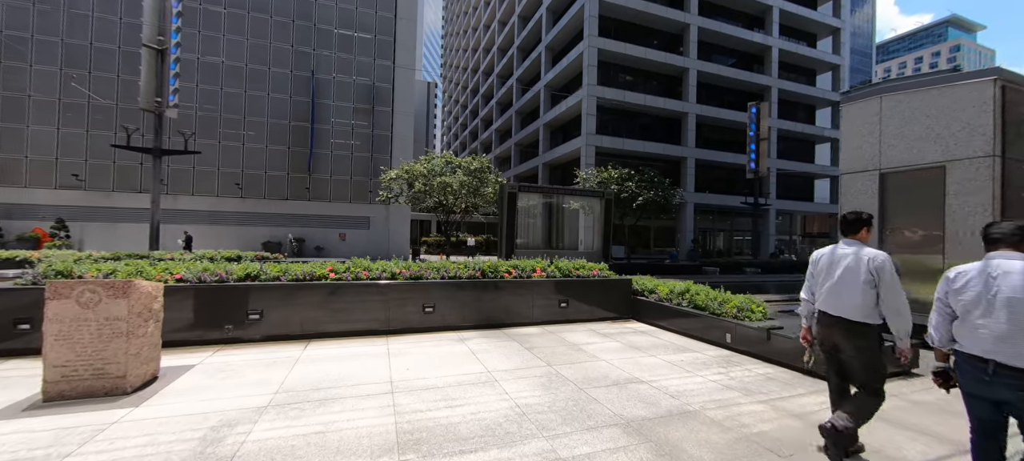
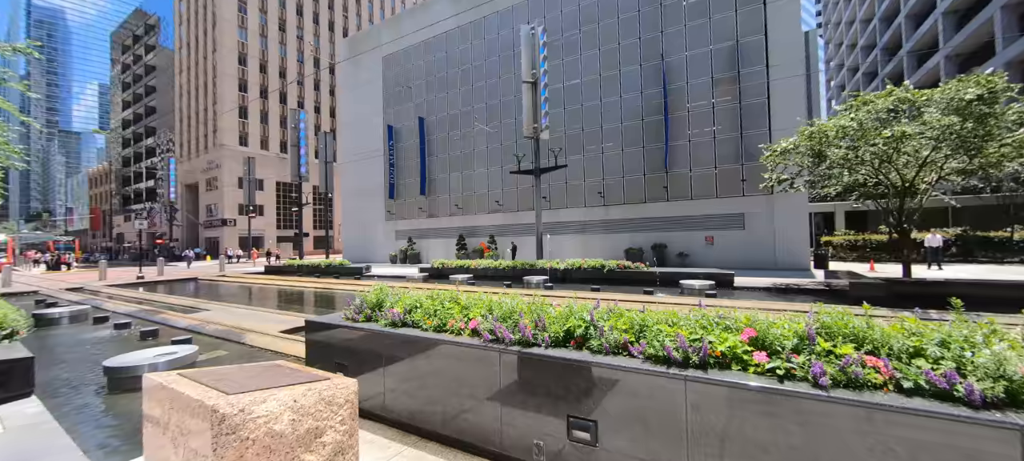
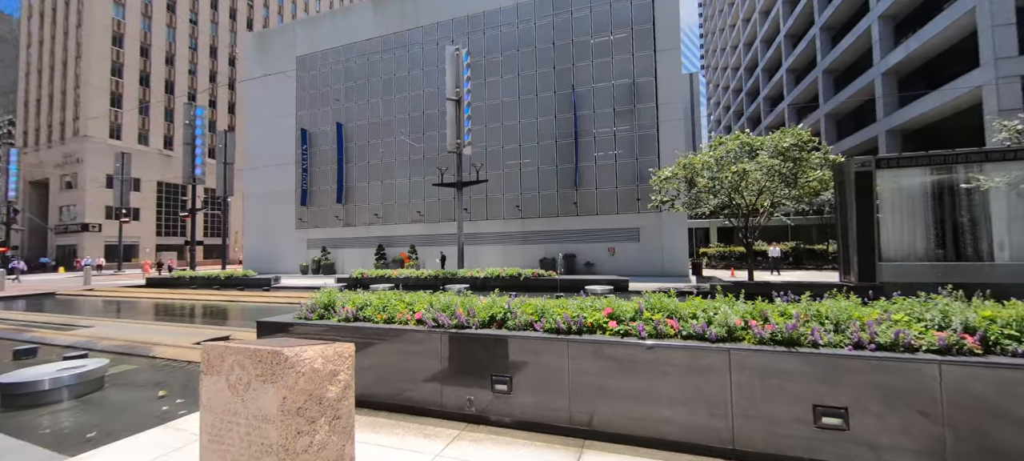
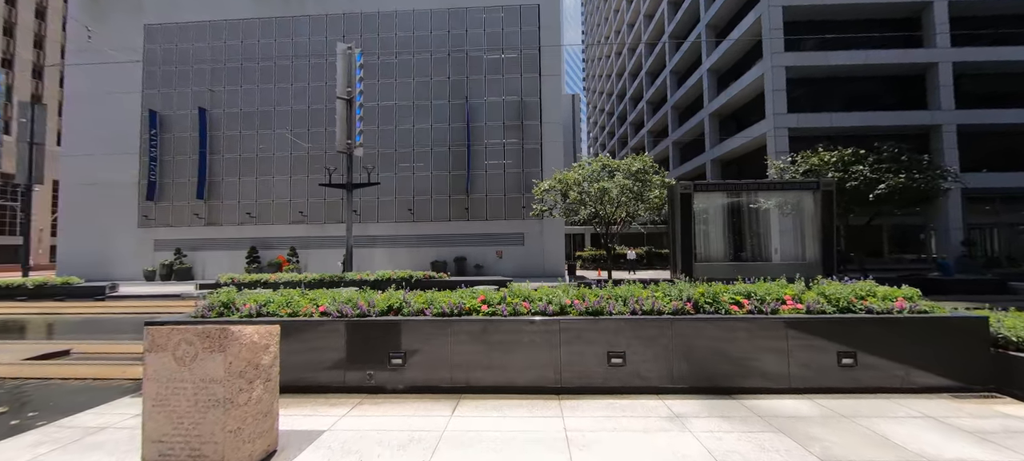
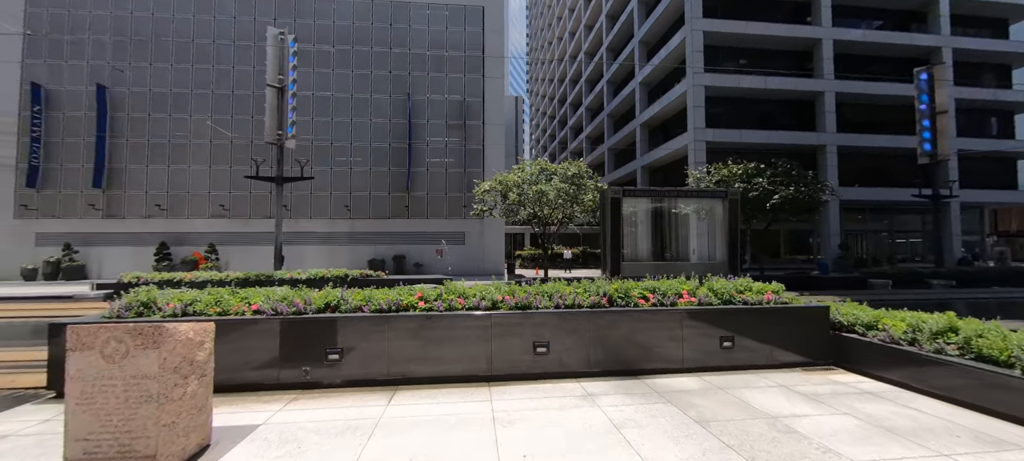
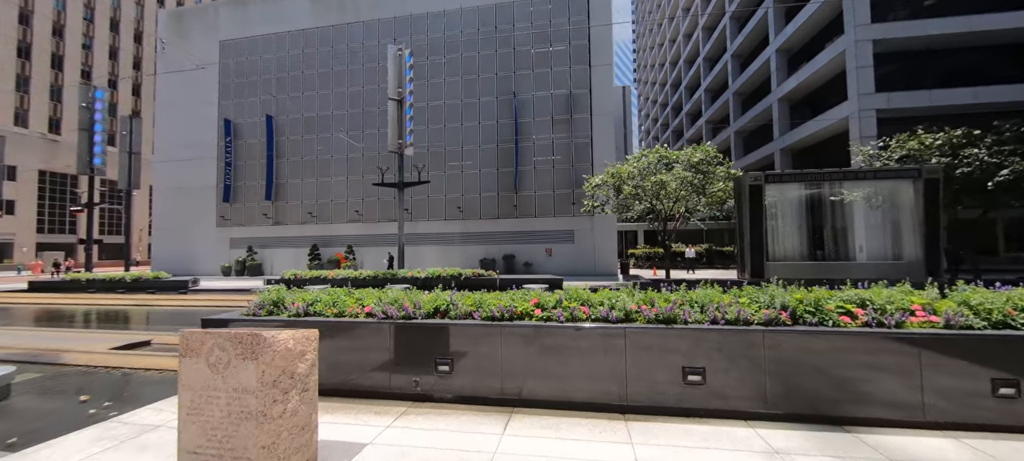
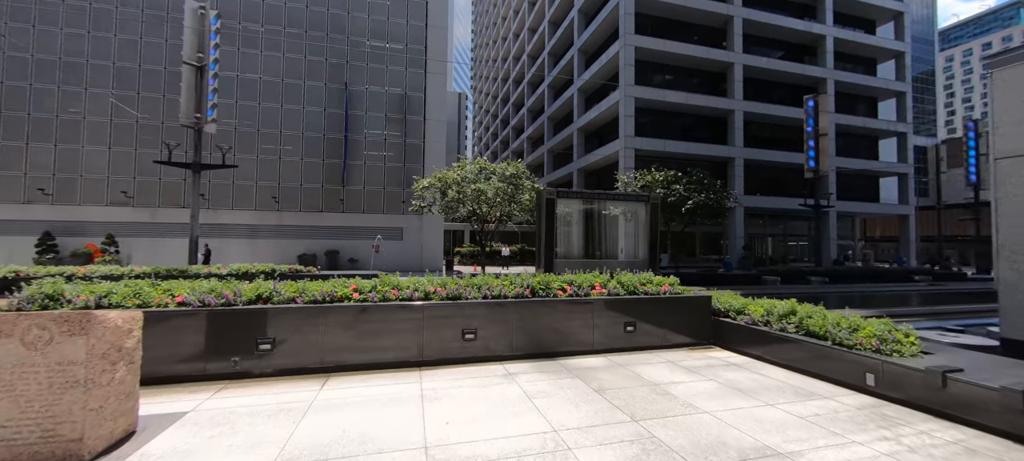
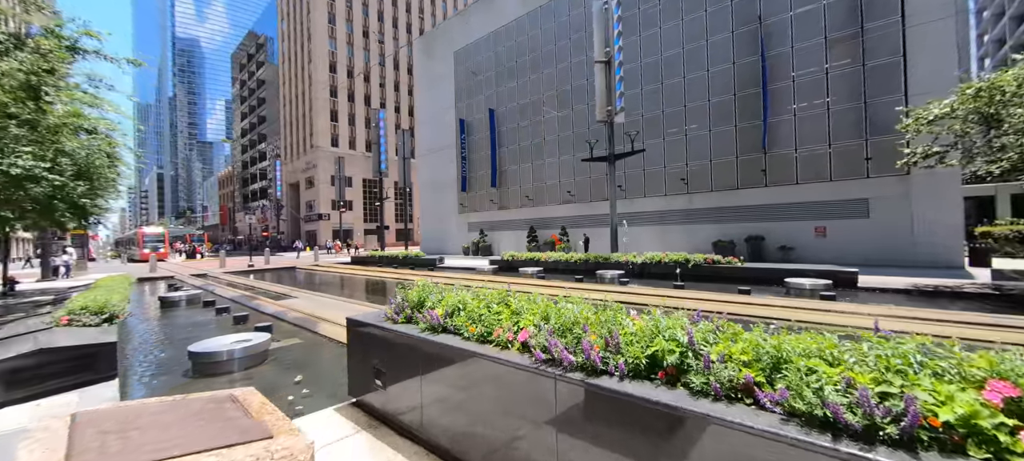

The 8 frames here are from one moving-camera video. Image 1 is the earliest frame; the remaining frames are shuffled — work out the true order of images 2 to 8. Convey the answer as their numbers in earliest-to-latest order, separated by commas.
7, 5, 4, 6, 3, 2, 8
